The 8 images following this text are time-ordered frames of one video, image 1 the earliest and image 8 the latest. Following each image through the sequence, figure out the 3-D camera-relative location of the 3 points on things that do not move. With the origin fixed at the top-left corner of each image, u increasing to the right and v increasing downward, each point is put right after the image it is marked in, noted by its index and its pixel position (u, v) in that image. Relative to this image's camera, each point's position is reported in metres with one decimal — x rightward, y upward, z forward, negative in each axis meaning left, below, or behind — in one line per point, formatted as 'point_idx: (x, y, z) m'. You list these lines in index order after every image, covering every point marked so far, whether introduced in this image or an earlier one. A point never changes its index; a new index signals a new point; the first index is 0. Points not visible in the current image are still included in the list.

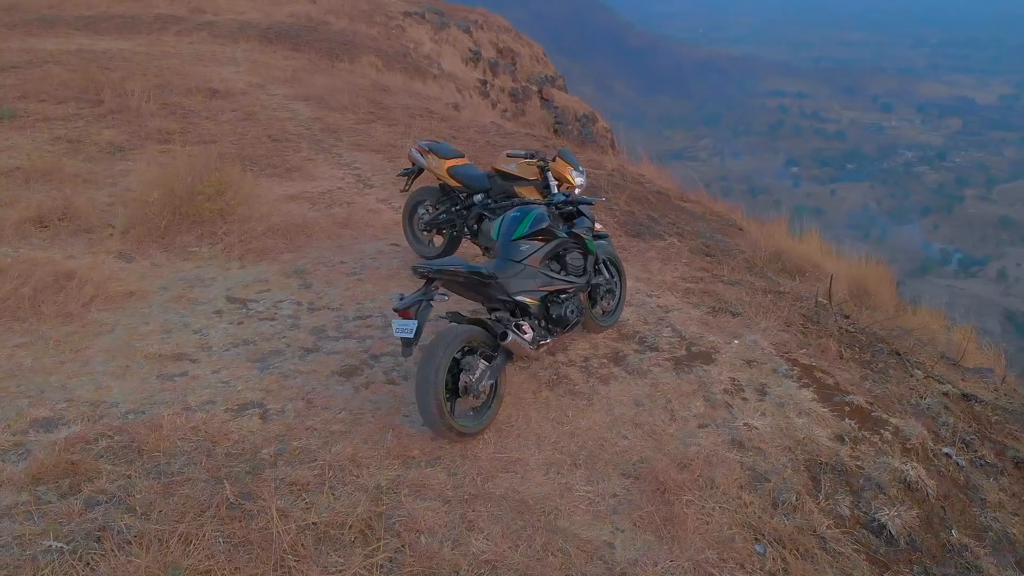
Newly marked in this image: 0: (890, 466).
0: (+1.7, -0.8, +3.9) m
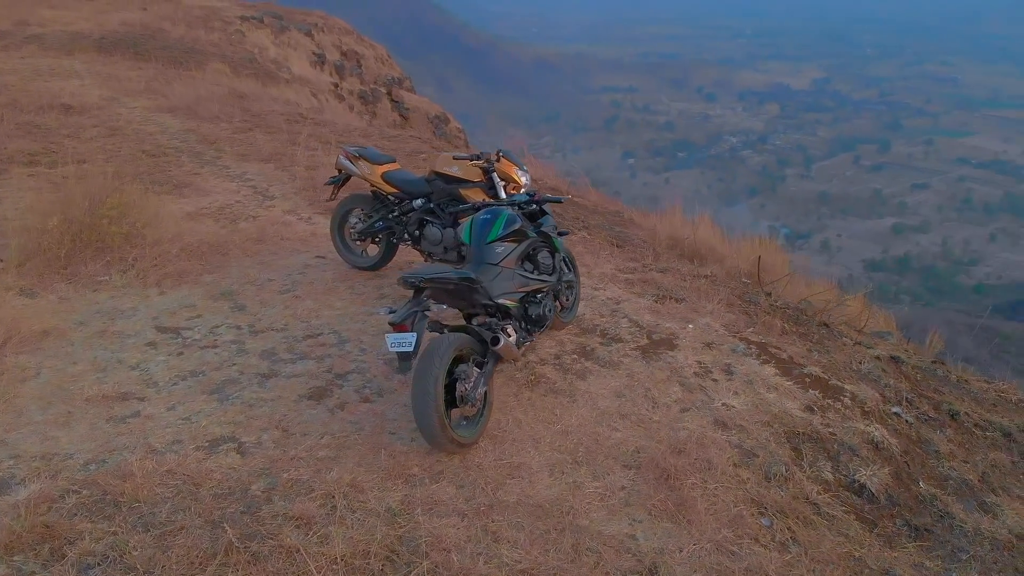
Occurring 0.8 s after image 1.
0: (+1.7, -0.7, +4.1) m
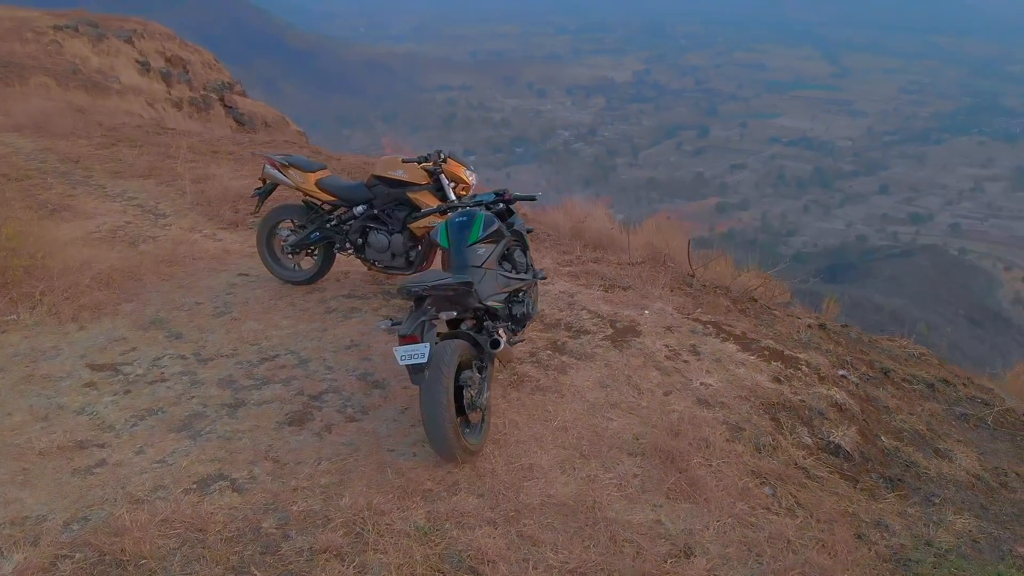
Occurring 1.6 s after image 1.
0: (+1.6, -0.6, +4.4) m
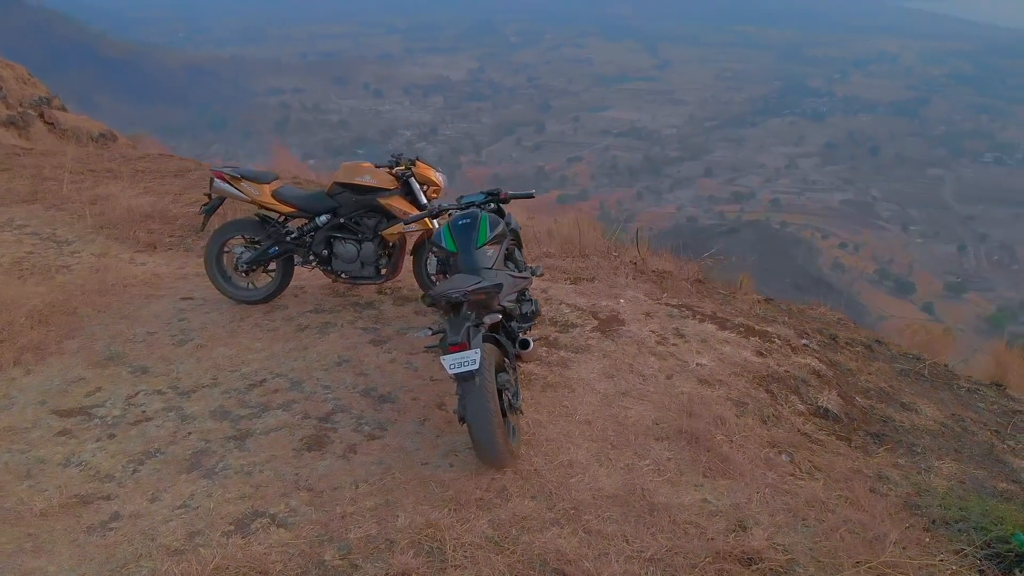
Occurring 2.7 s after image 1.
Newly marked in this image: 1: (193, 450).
0: (+1.6, -0.4, +4.6) m
1: (-1.4, -0.7, +3.6) m
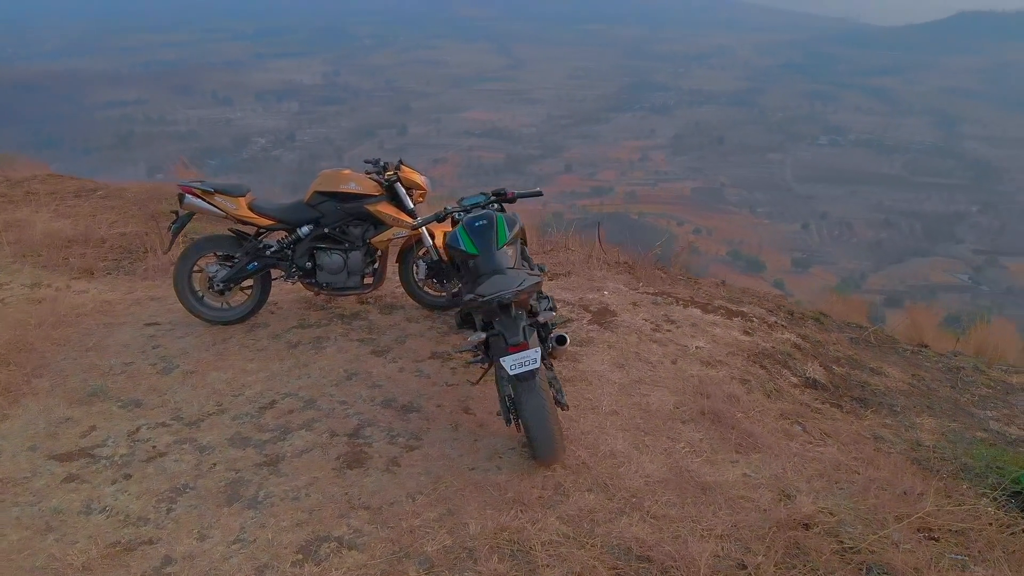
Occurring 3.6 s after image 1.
0: (+1.5, -0.3, +4.9) m
1: (-1.1, -0.8, +3.4) m
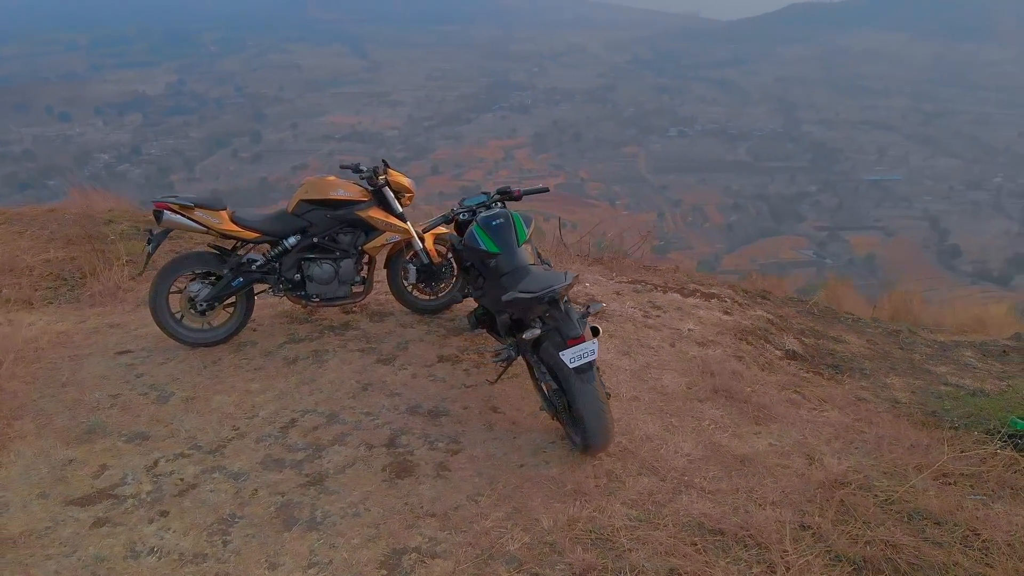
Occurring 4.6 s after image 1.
0: (+1.5, -0.2, +5.1) m
1: (-0.9, -0.8, +3.2) m
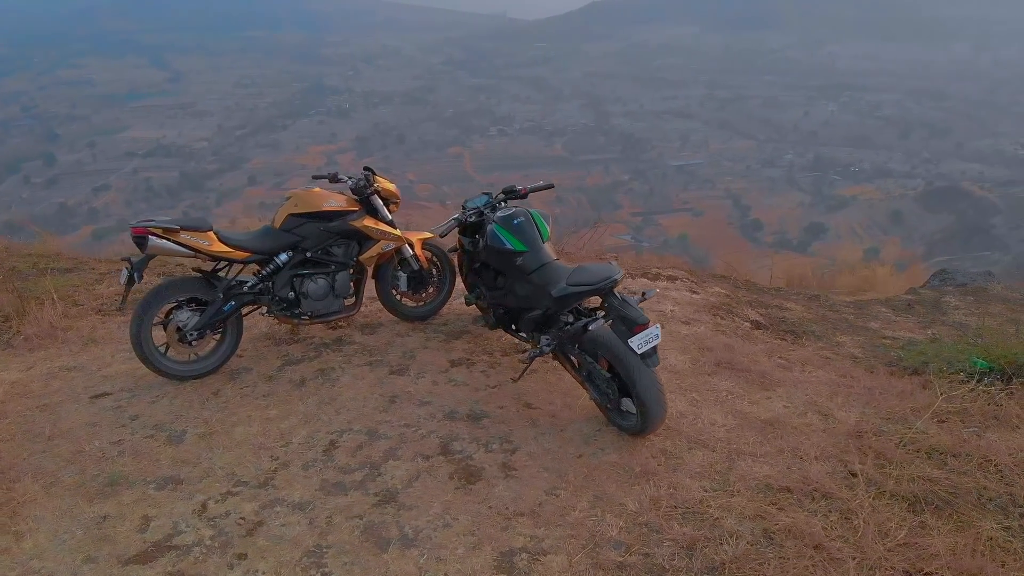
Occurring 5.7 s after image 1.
0: (+1.3, 0.0, +5.5) m
1: (-0.6, -0.9, +3.1) m
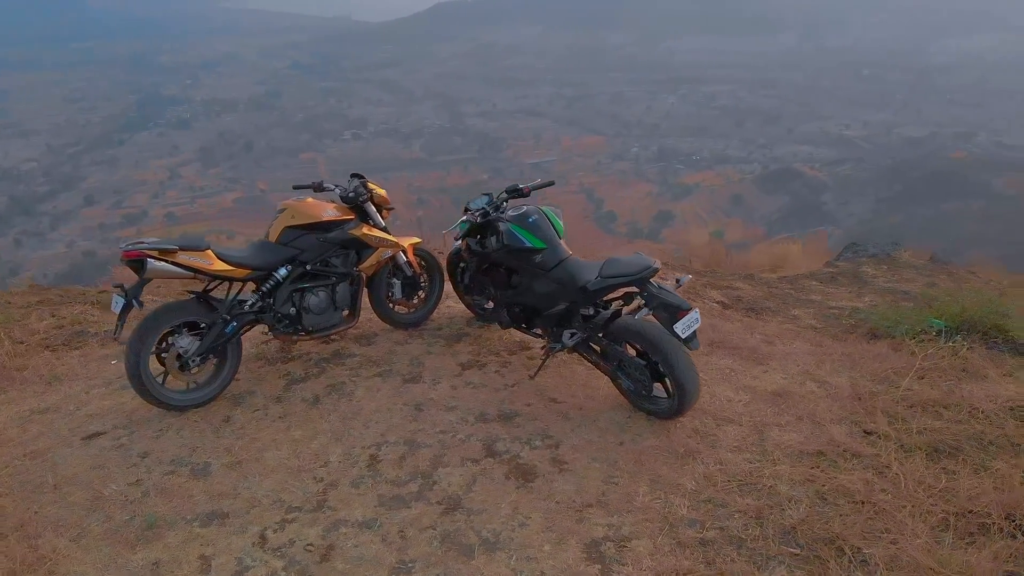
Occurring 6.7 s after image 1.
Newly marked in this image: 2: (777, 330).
0: (+1.1, +0.1, +5.7) m
1: (-0.3, -0.9, +3.0) m
2: (+1.6, -0.3, +5.1) m
